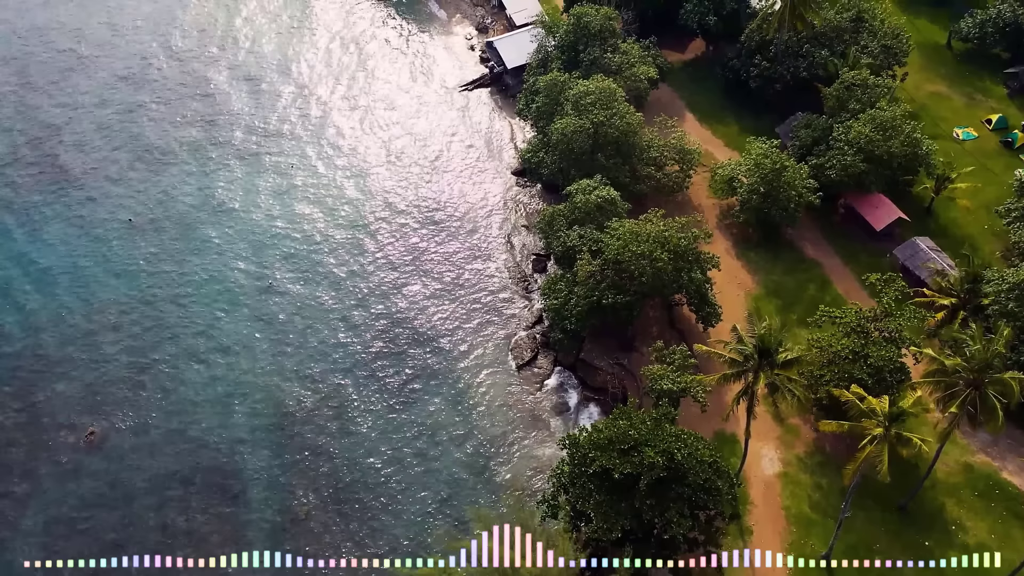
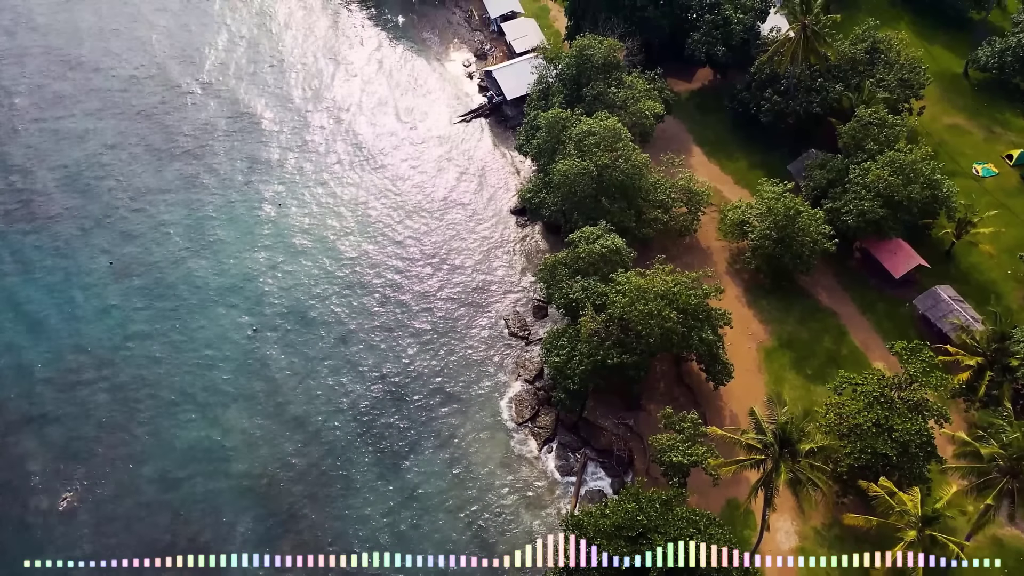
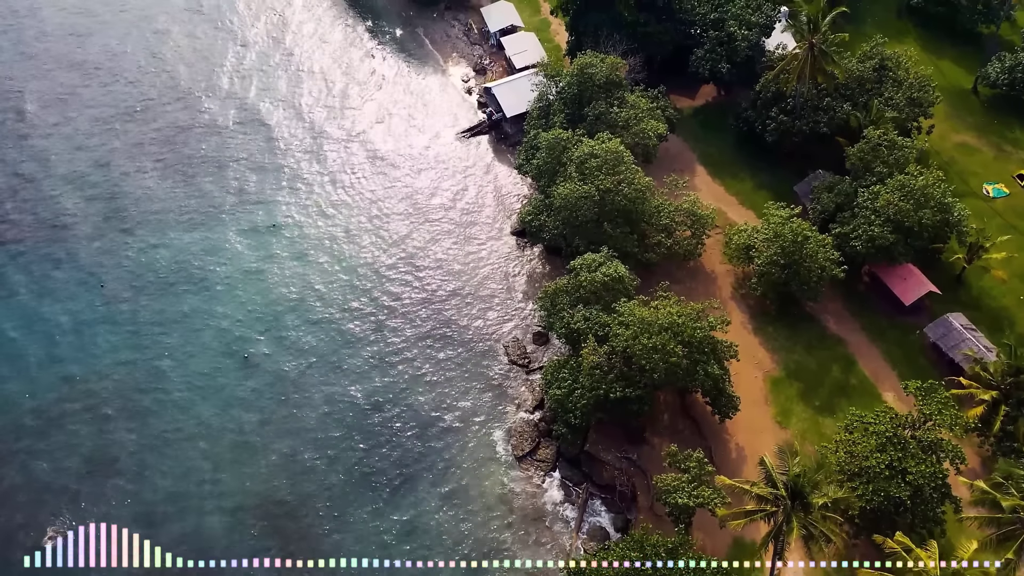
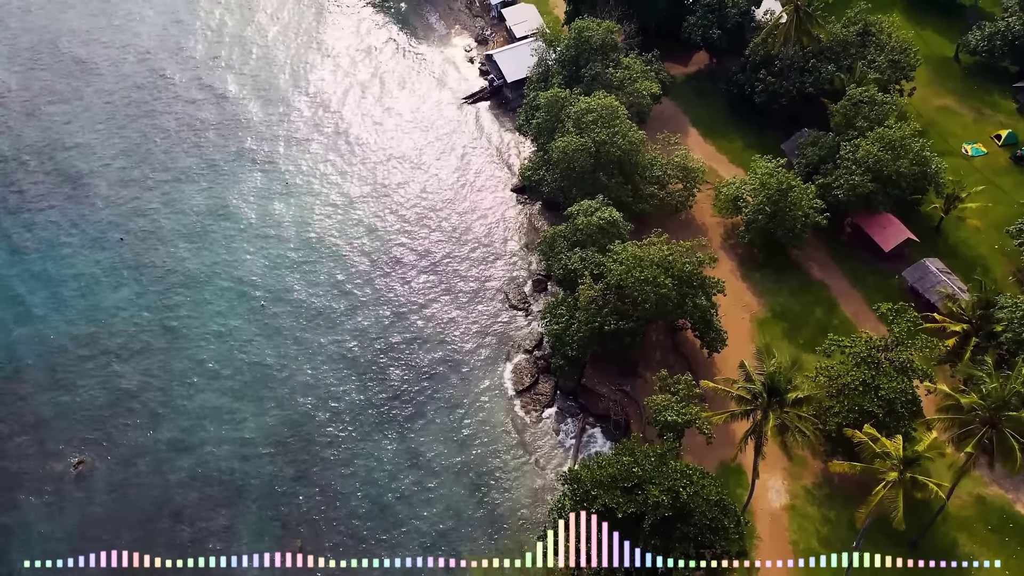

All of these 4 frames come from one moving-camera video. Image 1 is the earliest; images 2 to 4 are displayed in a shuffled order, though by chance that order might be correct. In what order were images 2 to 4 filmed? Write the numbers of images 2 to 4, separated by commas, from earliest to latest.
4, 2, 3
